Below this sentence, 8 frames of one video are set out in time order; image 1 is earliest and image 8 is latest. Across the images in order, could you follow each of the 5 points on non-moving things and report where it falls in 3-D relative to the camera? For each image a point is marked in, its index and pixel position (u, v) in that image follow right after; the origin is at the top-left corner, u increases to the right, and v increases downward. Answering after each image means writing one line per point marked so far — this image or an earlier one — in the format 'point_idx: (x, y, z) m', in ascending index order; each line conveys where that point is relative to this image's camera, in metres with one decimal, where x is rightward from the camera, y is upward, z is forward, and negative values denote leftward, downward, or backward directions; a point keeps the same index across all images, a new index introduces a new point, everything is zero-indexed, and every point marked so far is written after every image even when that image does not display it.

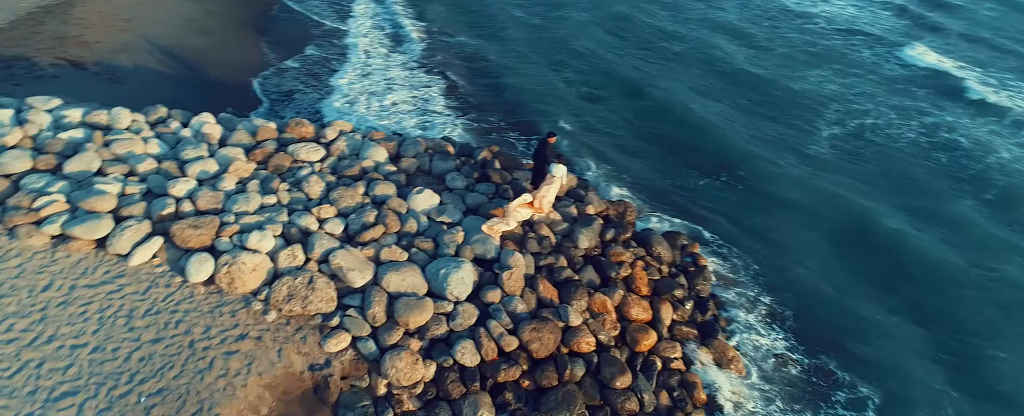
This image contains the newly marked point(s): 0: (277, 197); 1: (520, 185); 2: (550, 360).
0: (-5.2, +0.2, +15.2) m
1: (+0.2, +0.6, +17.3) m
2: (+0.8, -3.1, +13.6) m
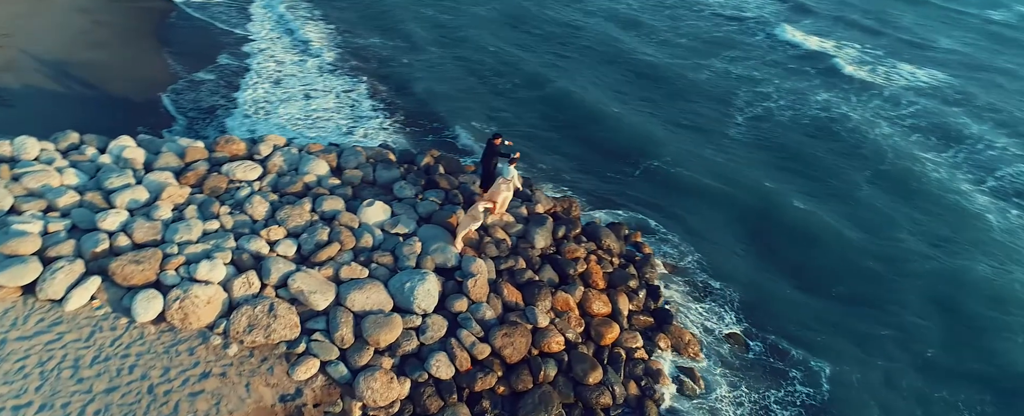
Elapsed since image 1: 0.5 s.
0: (-6.1, -0.3, +14.4) m
1: (-1.1, +0.5, +17.2) m
2: (+0.2, -3.2, +13.7) m
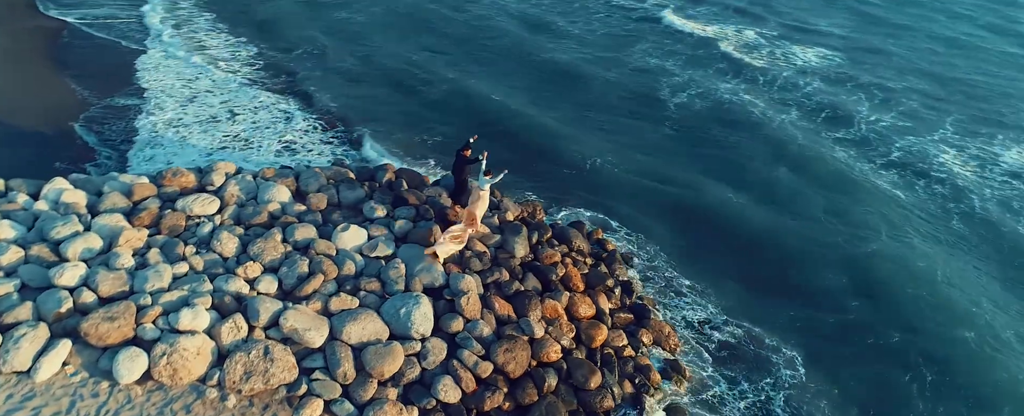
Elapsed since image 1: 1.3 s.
0: (-6.3, -1.1, +13.4) m
1: (-1.9, +0.1, +16.9) m
2: (+0.3, -3.4, +13.6) m
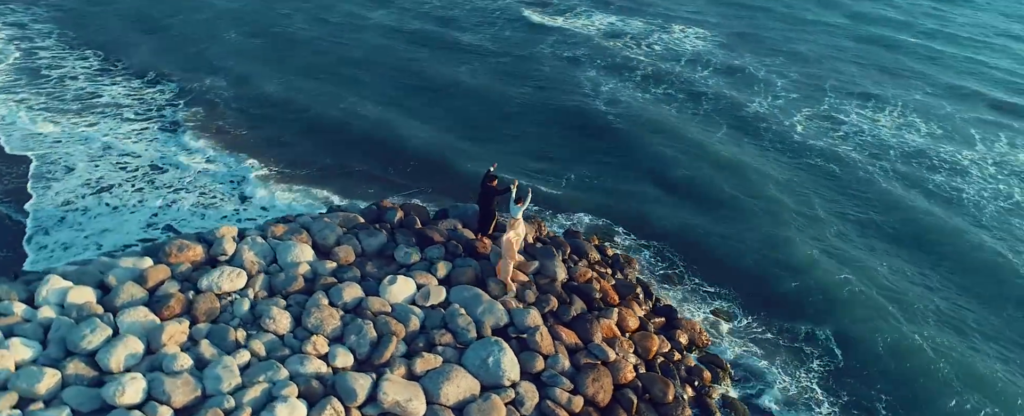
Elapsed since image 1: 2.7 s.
0: (-4.6, -2.5, +11.9) m
1: (-1.2, -0.7, +16.2) m
2: (+2.0, -3.9, +13.6) m
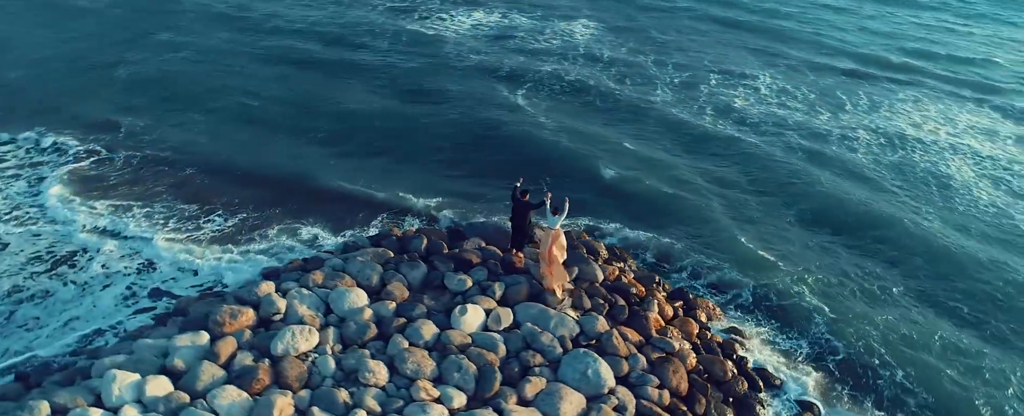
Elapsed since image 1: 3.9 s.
0: (-2.4, -3.3, +11.2) m
1: (-0.4, -1.1, +16.1) m
2: (+3.8, -3.8, +14.3) m
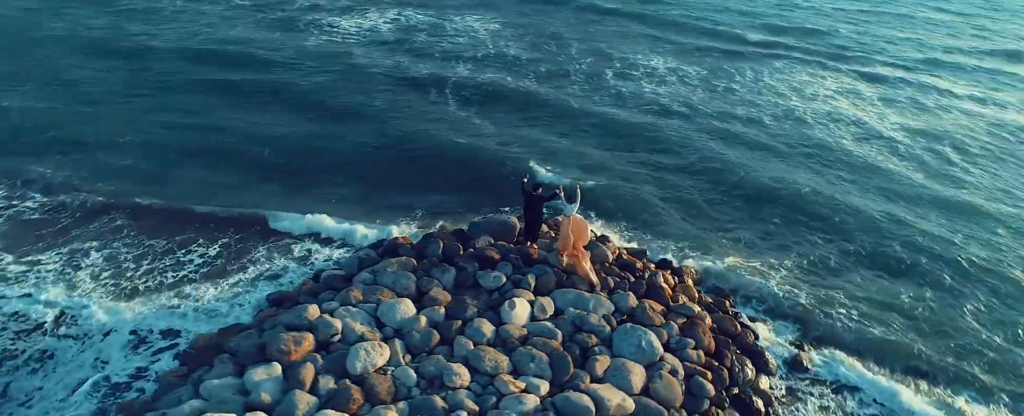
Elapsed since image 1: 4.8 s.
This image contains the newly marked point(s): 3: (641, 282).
0: (-0.8, -3.4, +11.4) m
1: (0.0, -1.0, +16.6) m
2: (+4.7, -3.2, +15.7) m
3: (+3.1, -1.8, +16.7) m
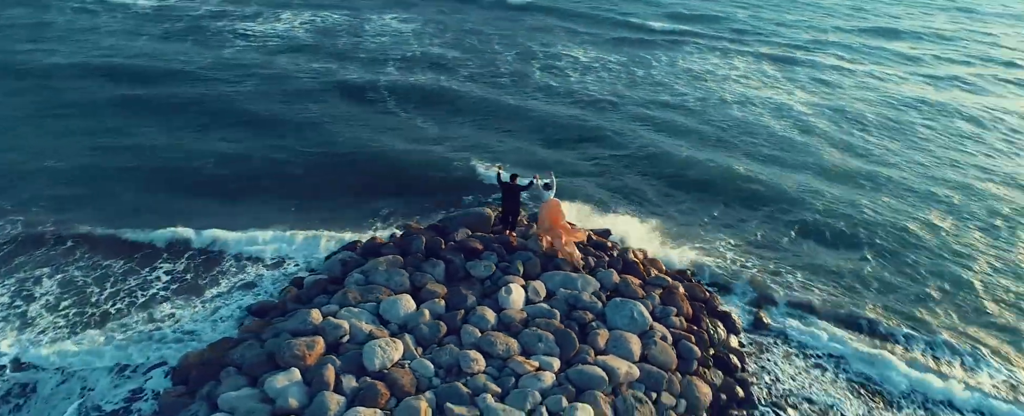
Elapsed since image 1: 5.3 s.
0: (-0.4, -3.2, +11.8) m
1: (-0.5, -0.8, +17.0) m
2: (+4.5, -2.6, +16.7) m
3: (+2.7, -1.4, +17.5) m
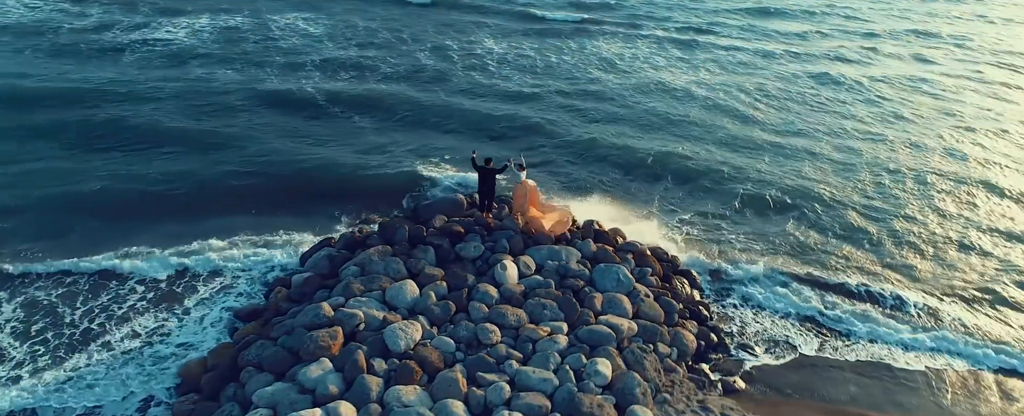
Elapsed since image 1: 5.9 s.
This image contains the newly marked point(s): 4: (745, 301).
0: (0.0, -2.8, +12.5) m
1: (-1.0, -0.4, +17.6) m
2: (+4.0, -1.7, +18.1) m
3: (+2.0, -0.7, +18.6) m
4: (+6.6, -2.6, +19.3) m
